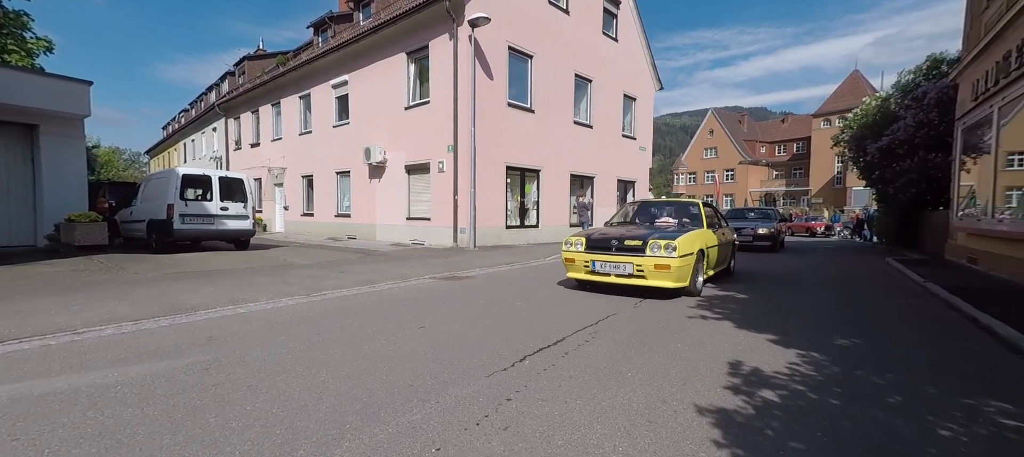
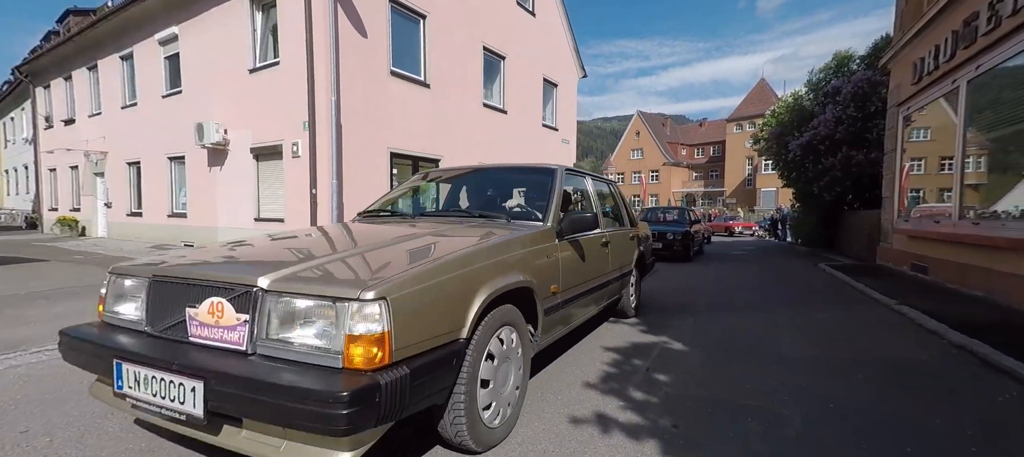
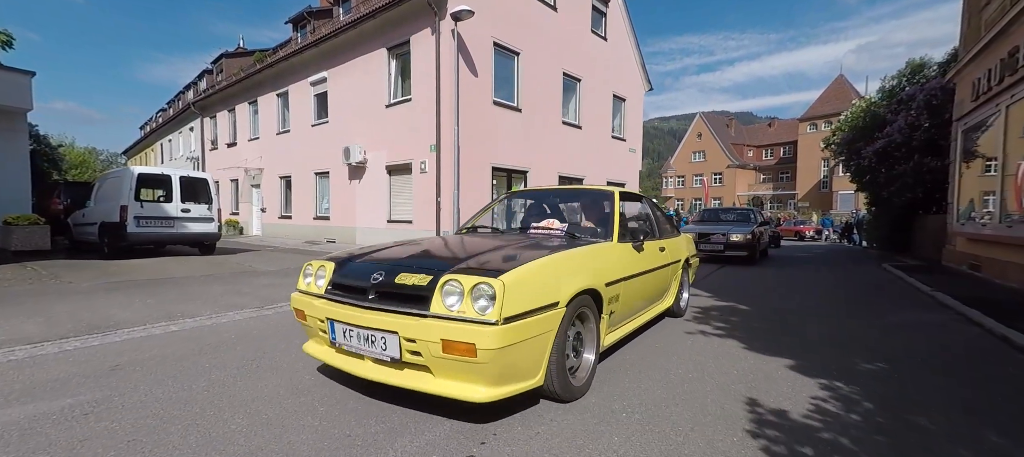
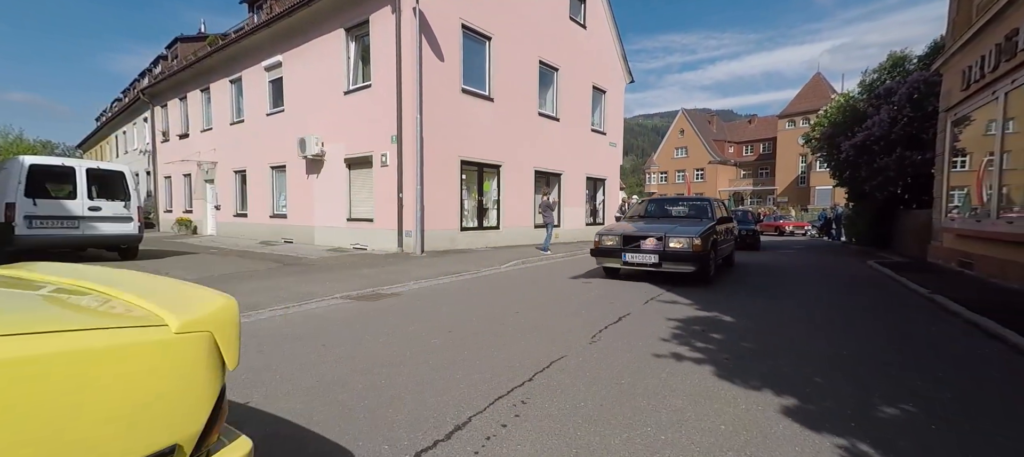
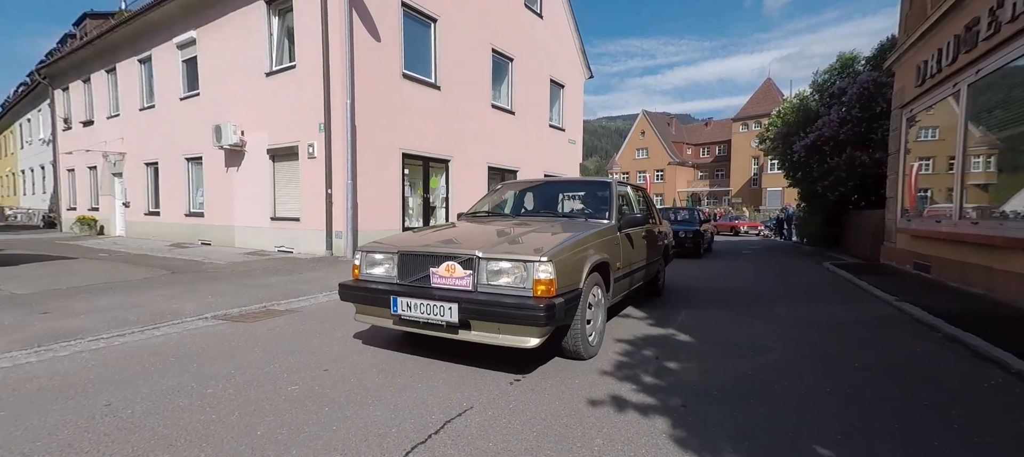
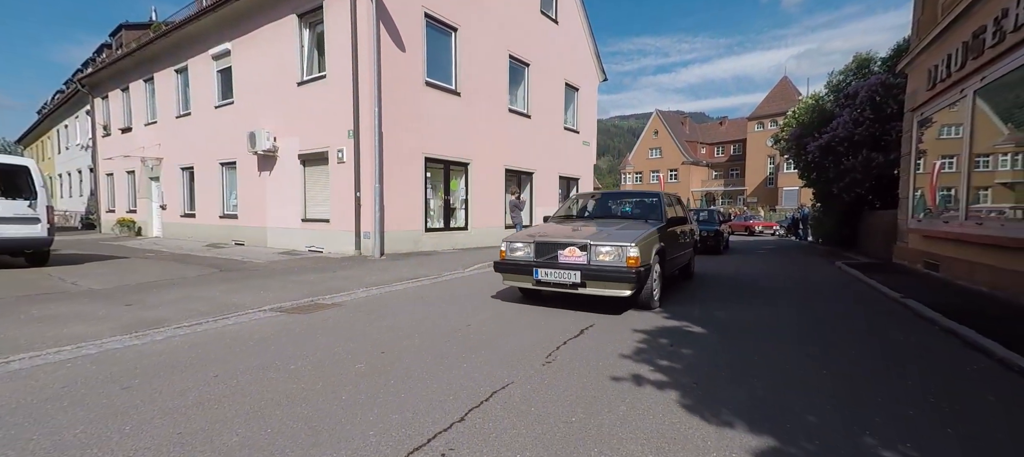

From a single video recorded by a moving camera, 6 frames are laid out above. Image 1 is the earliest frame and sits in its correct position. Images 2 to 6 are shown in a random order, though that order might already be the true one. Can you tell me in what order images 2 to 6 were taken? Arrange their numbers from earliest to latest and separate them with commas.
3, 4, 6, 5, 2
